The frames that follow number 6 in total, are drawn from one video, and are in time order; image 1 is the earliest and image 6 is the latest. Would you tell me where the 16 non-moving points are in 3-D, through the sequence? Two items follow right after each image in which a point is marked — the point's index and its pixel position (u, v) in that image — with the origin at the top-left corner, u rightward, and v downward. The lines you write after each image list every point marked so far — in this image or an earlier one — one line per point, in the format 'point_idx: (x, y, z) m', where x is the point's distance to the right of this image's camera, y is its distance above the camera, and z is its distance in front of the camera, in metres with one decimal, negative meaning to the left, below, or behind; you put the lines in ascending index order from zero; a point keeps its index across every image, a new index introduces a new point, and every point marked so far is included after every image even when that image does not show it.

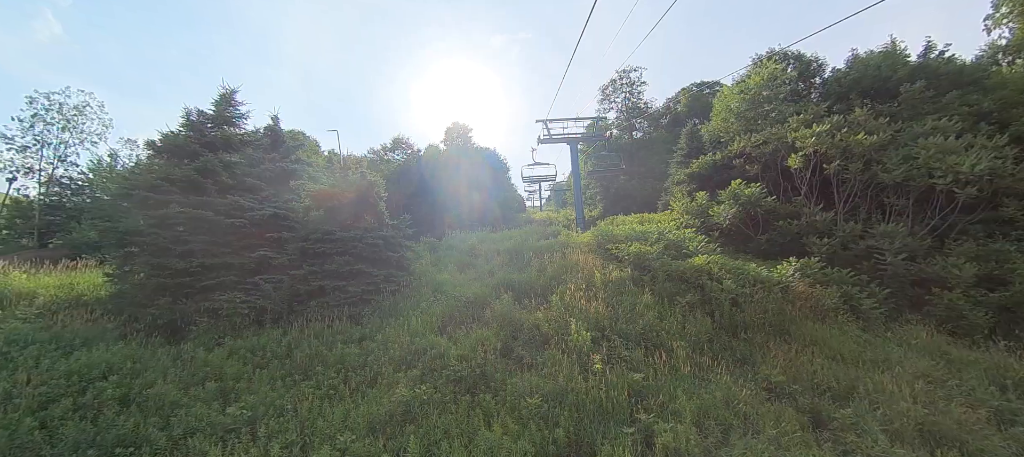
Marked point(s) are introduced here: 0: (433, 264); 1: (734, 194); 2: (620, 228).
0: (-2.0, -0.9, +9.1) m
1: (+6.5, +1.0, +10.2) m
2: (+3.5, 0.0, +11.3) m
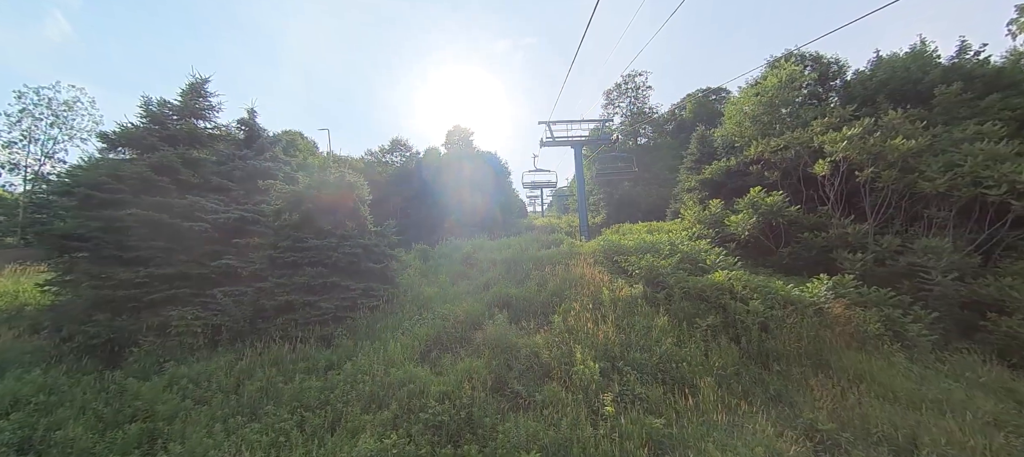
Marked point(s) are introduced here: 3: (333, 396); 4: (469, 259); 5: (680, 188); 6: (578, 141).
0: (-2.1, -1.1, +8.3) m
1: (+6.5, +0.7, +9.4) m
2: (+3.4, -0.3, +10.5) m
3: (-2.1, -2.0, +4.1) m
4: (-1.2, -0.9, +9.6) m
5: (+6.7, +1.6, +14.0) m
6: (+3.1, +4.1, +16.4) m
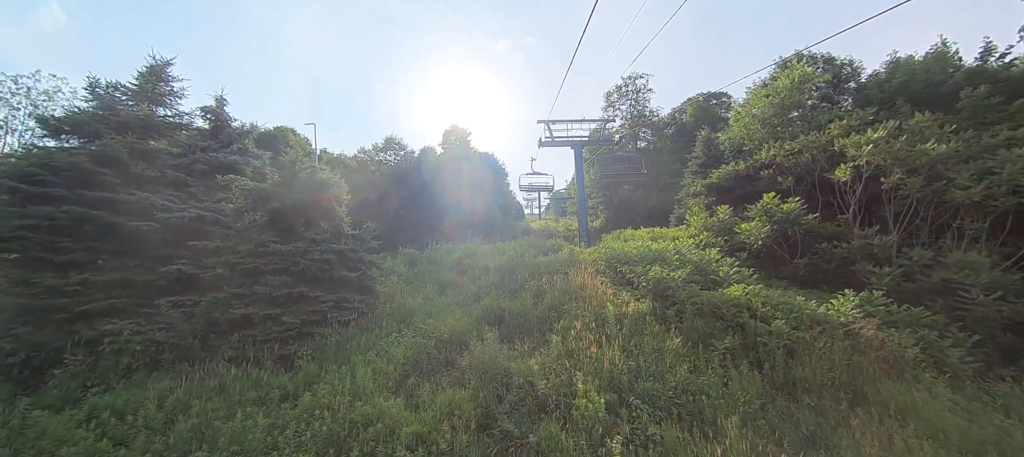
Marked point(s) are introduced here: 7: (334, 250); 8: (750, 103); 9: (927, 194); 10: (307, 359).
0: (-2.2, -1.2, +7.5) m
1: (+6.3, +0.5, +8.7) m
2: (+3.3, -0.5, +9.8) m
3: (-2.2, -2.0, +3.3) m
4: (-1.3, -1.0, +8.9) m
5: (+6.6, +1.4, +13.4) m
6: (+2.9, +3.9, +15.8) m
7: (-2.8, -0.3, +5.6) m
8: (+8.8, +4.7, +13.1) m
9: (+8.7, +0.7, +7.3) m
10: (-2.7, -1.7, +4.6) m
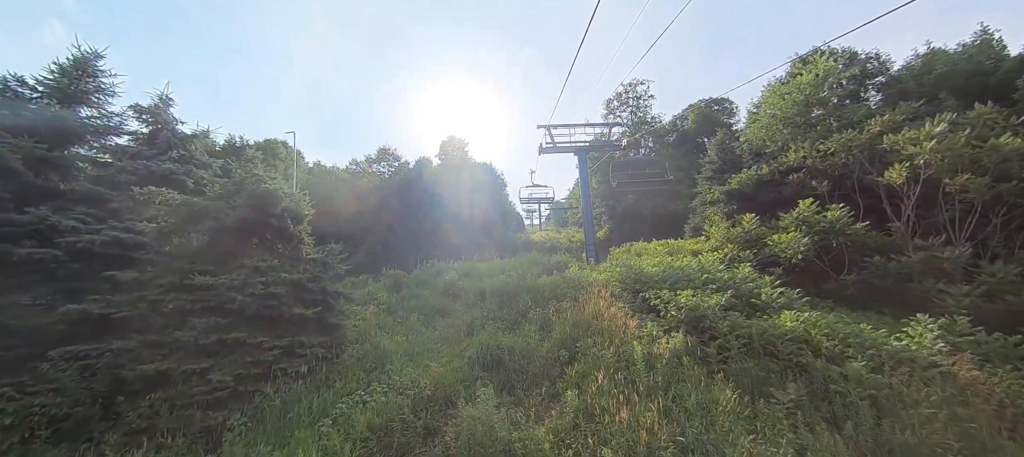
0: (-2.2, -1.5, +6.3) m
1: (+6.3, +0.2, +7.6) m
2: (+3.3, -0.8, +8.6) m
3: (-2.2, -2.2, +2.1) m
4: (-1.3, -1.3, +7.7) m
5: (+6.5, +1.0, +12.3) m
6: (+2.9, +3.4, +14.7) m
7: (-2.8, -0.6, +4.4) m
8: (+8.8, +4.4, +12.1) m
9: (+8.7, +0.5, +6.2) m
10: (-2.7, -2.0, +3.4) m
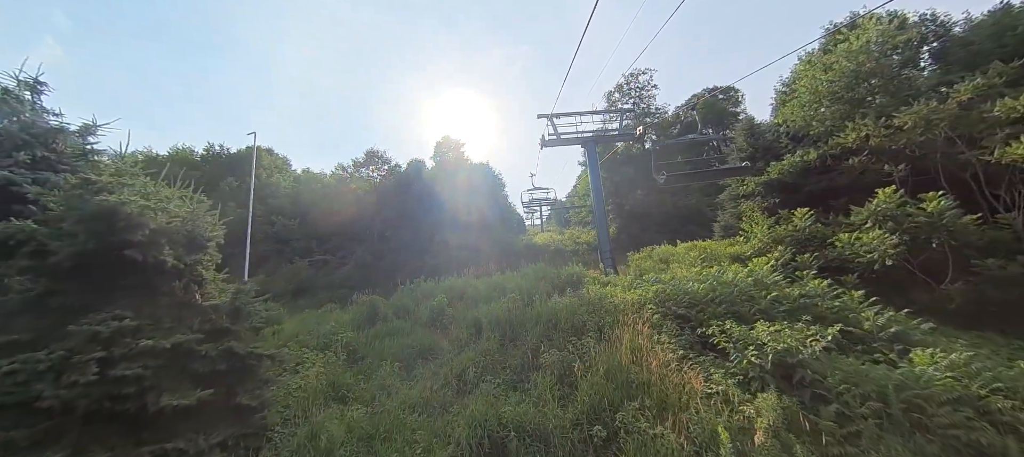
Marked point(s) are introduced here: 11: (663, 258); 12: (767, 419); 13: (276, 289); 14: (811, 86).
0: (-2.1, -1.8, +4.7) m
1: (+6.3, +0.3, +6.0) m
2: (+3.4, -0.9, +7.0) m
3: (-2.1, -2.5, +0.5) m
4: (-1.2, -1.6, +6.1) m
5: (+6.5, +1.0, +10.6) m
6: (+2.8, +3.3, +13.1) m
7: (-2.8, -0.9, +2.8) m
8: (+8.6, +4.5, +10.5) m
9: (+8.7, +0.7, +4.5) m
10: (-2.6, -2.2, +1.8) m
11: (+3.8, -0.7, +8.9) m
12: (+2.3, -1.7, +3.1) m
13: (-9.9, -2.5, +14.9) m
14: (+8.3, +3.9, +9.8) m
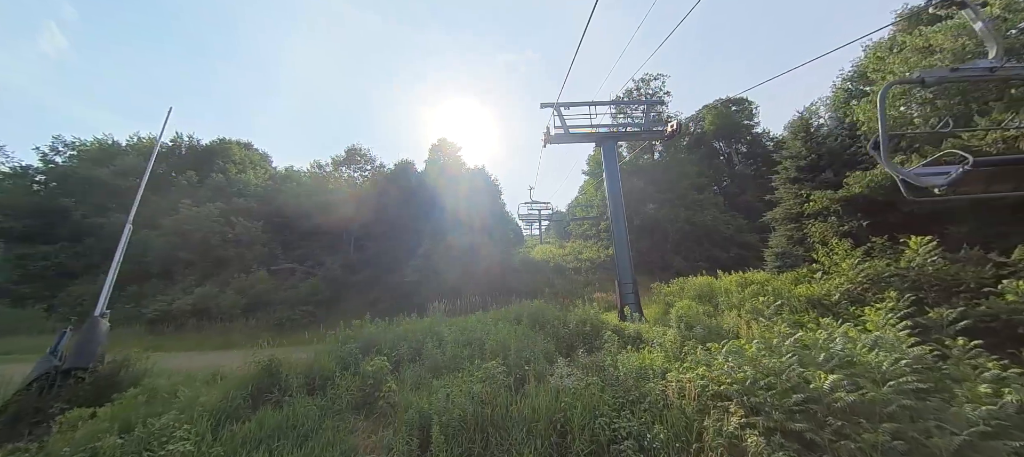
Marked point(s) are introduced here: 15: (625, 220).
0: (-2.4, -1.9, +2.3) m
1: (+6.2, -0.2, +3.6) m
2: (+3.1, -1.3, +4.6) m
3: (-2.3, -2.5, -1.9) m
4: (-1.5, -1.8, +3.7) m
5: (+6.4, +0.4, +8.3) m
6: (+2.7, +2.7, +10.8) m
7: (-3.0, -1.0, +0.4) m
8: (+8.6, +3.8, +8.3) m
9: (+8.5, +0.1, +2.3) m
10: (-2.8, -2.3, -0.7) m
11: (+3.6, -1.2, +6.6) m
12: (+2.1, -2.0, +0.7) m
13: (-10.2, -2.7, +12.4) m
14: (+8.3, +3.2, +7.6) m
15: (+2.6, +0.1, +8.4) m
